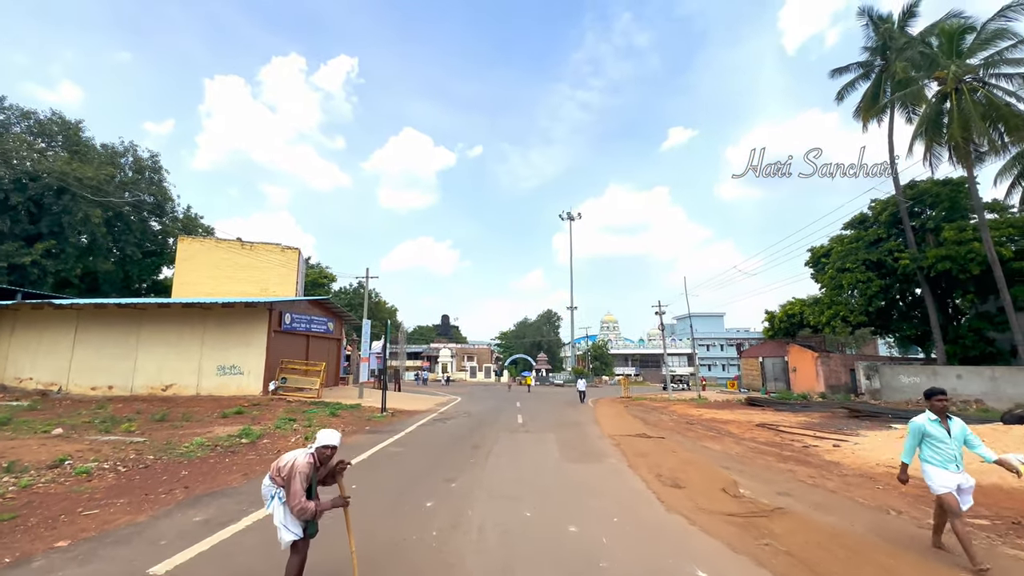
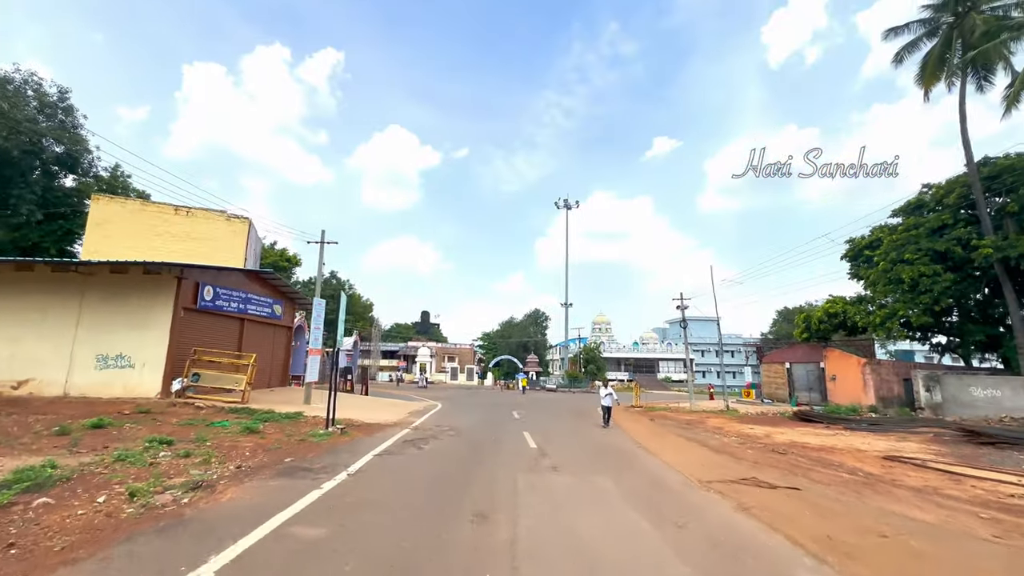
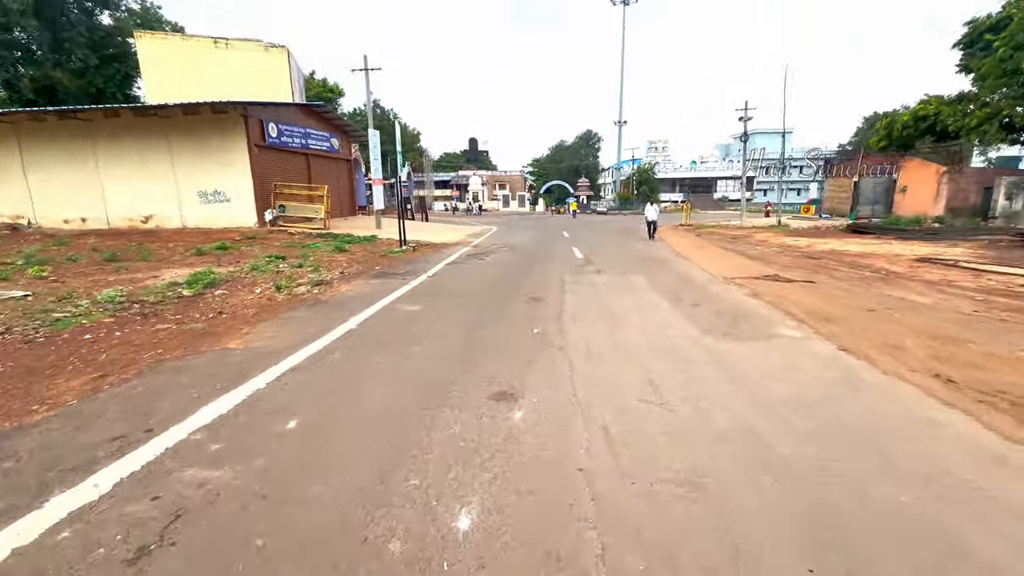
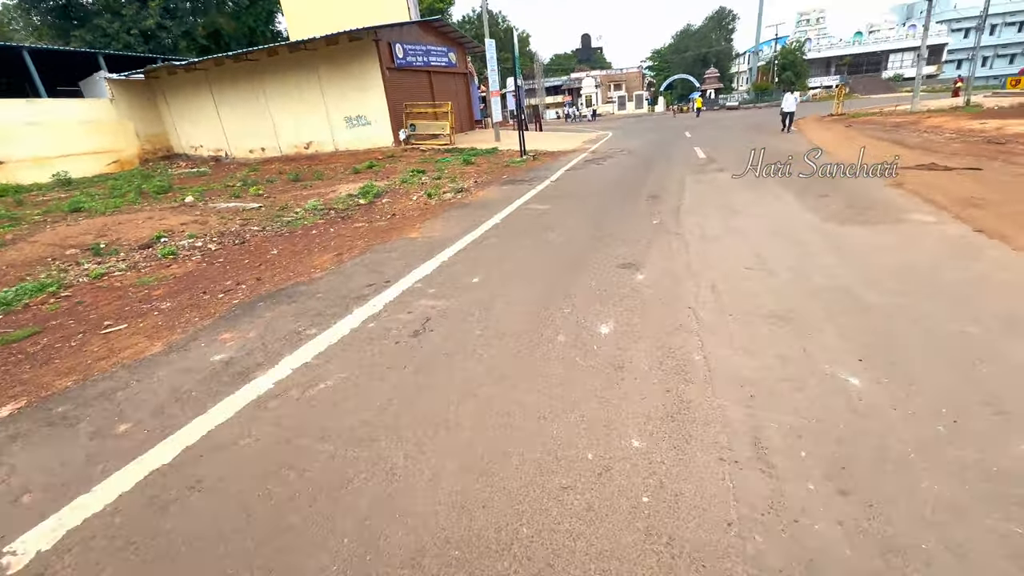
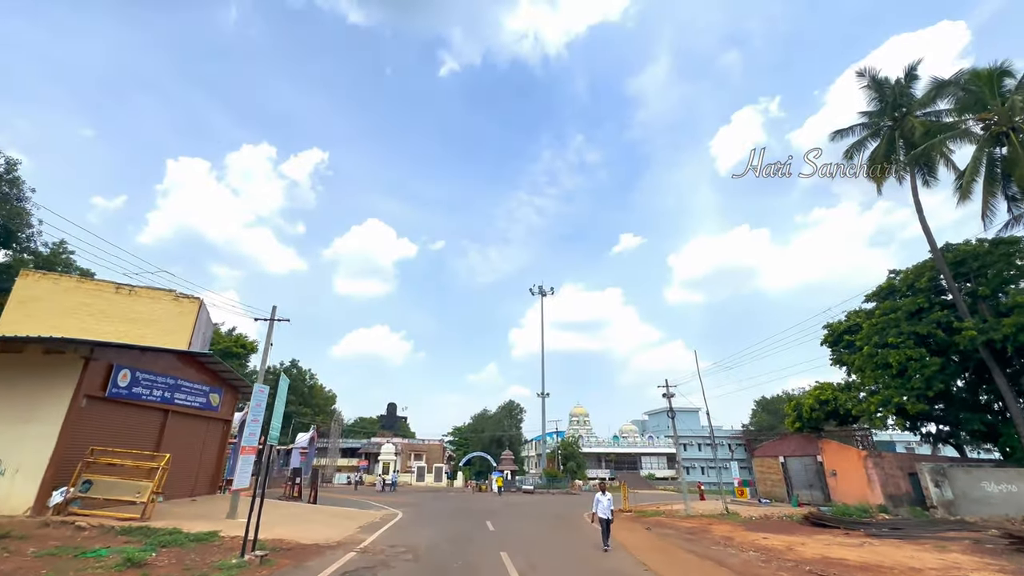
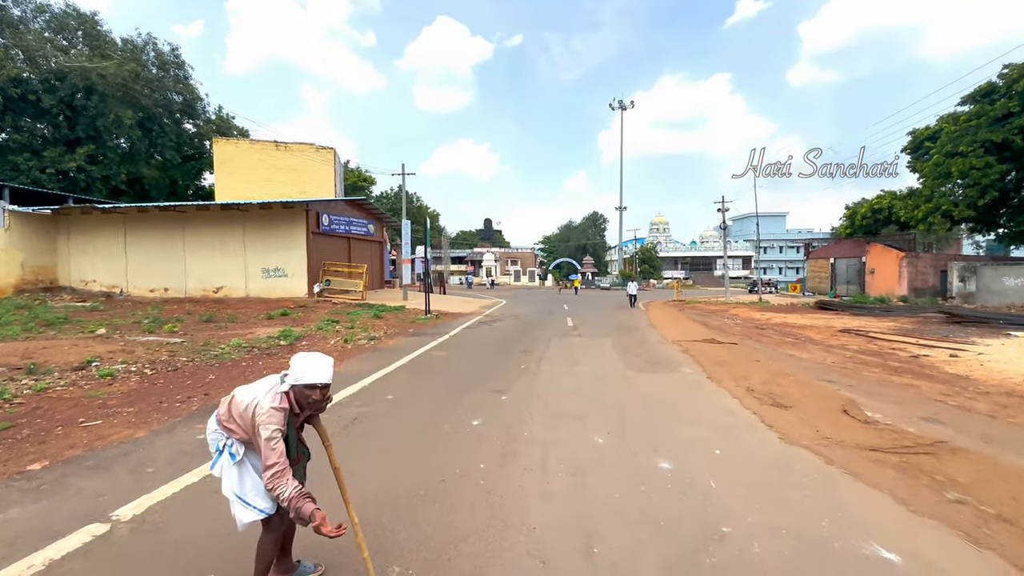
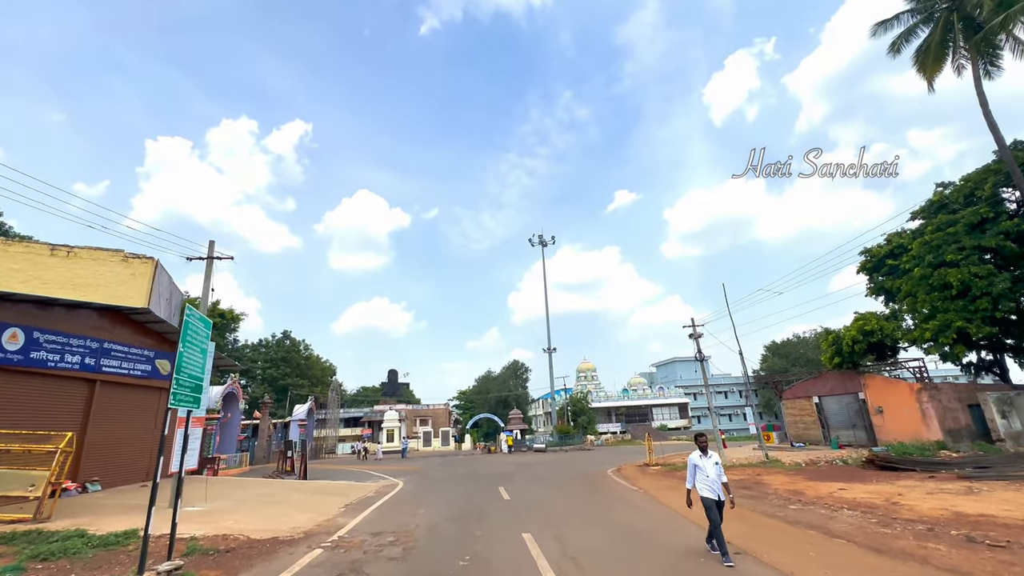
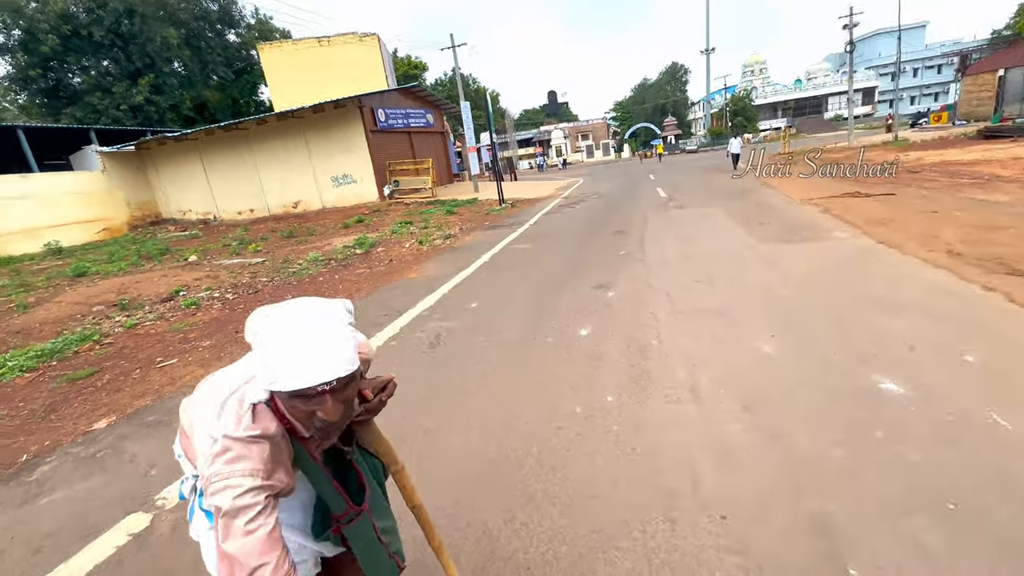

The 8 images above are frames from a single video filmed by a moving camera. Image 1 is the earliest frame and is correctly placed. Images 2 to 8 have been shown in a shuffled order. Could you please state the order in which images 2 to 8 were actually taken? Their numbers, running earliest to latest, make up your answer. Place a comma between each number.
6, 8, 4, 3, 2, 5, 7
